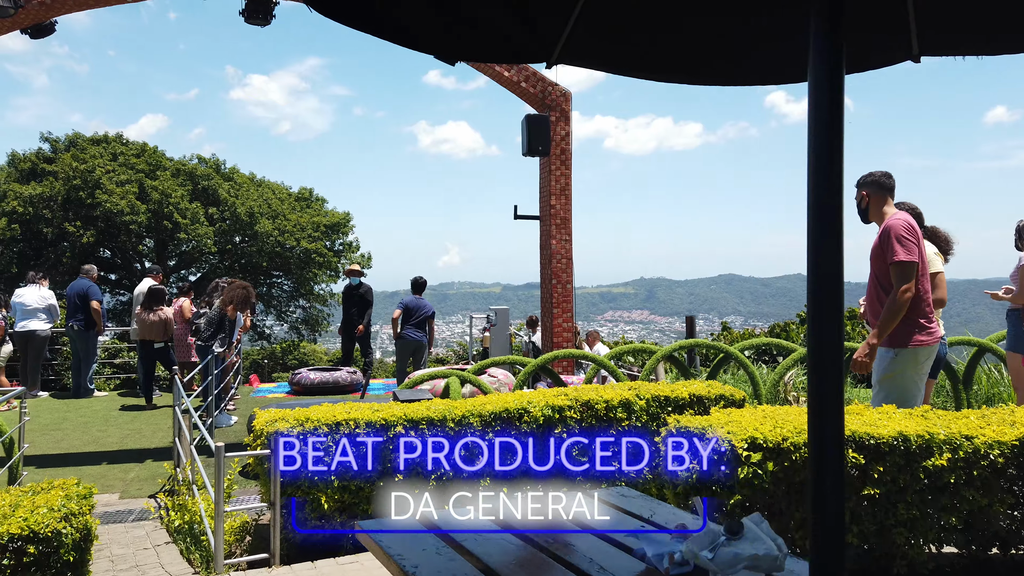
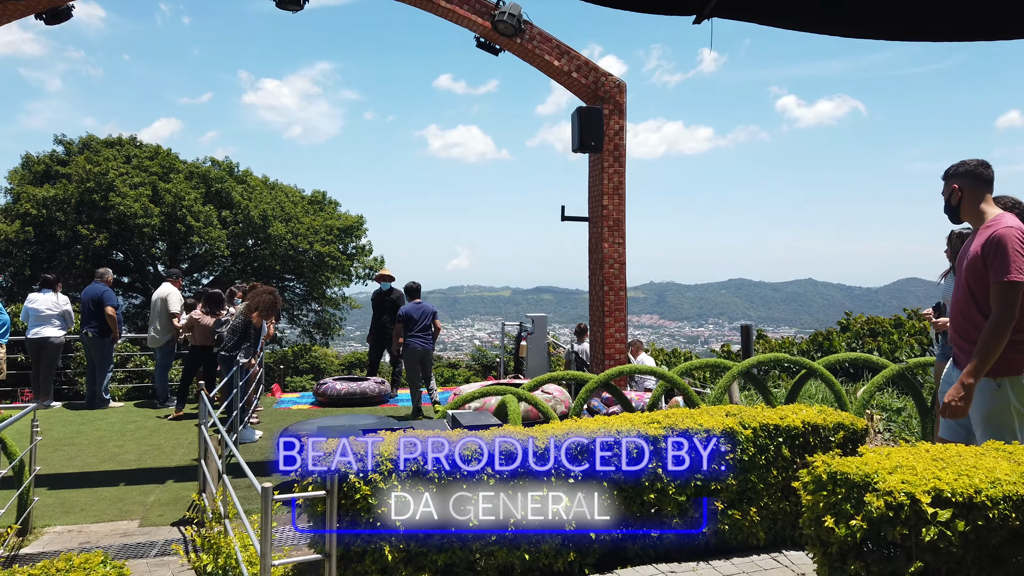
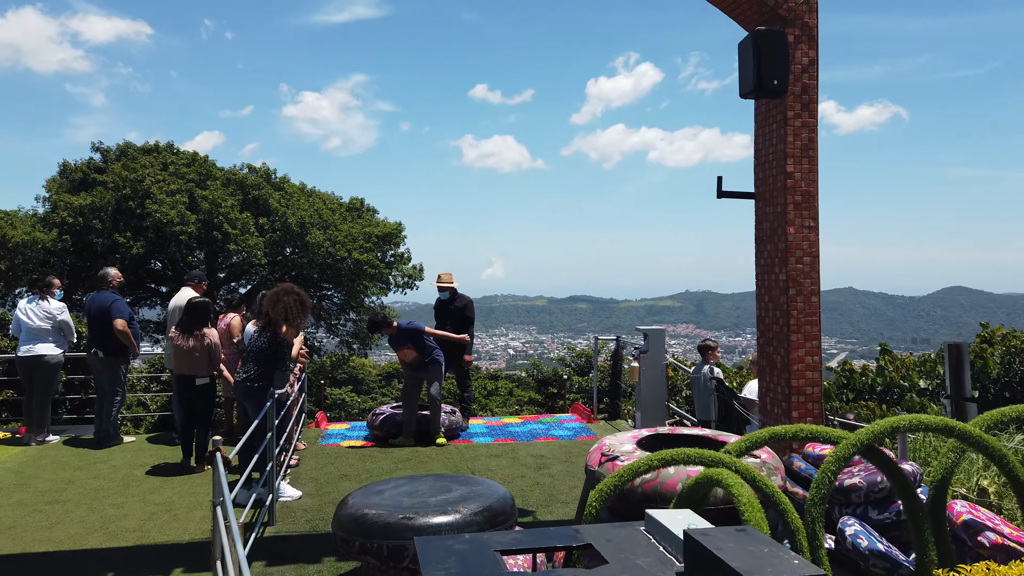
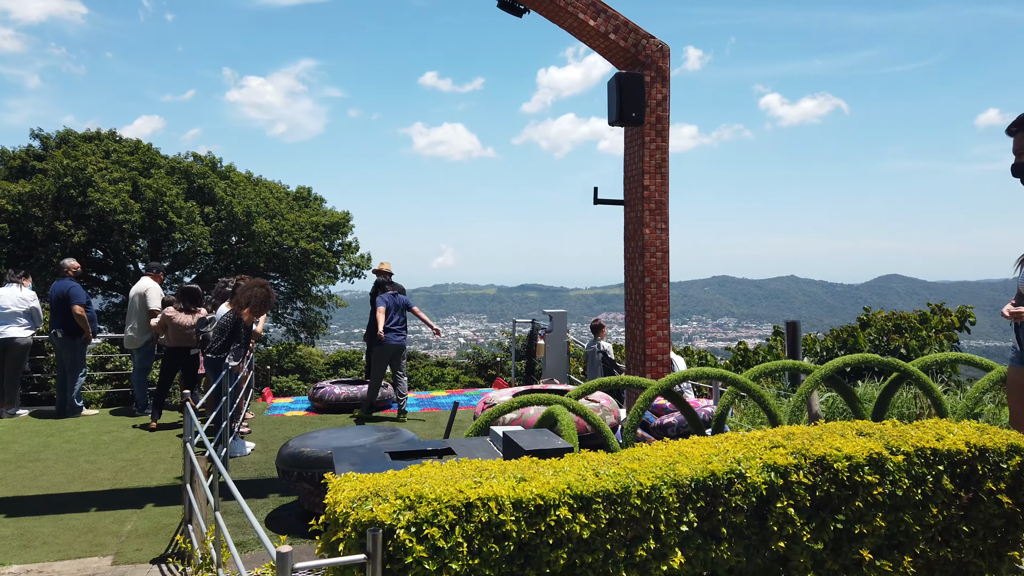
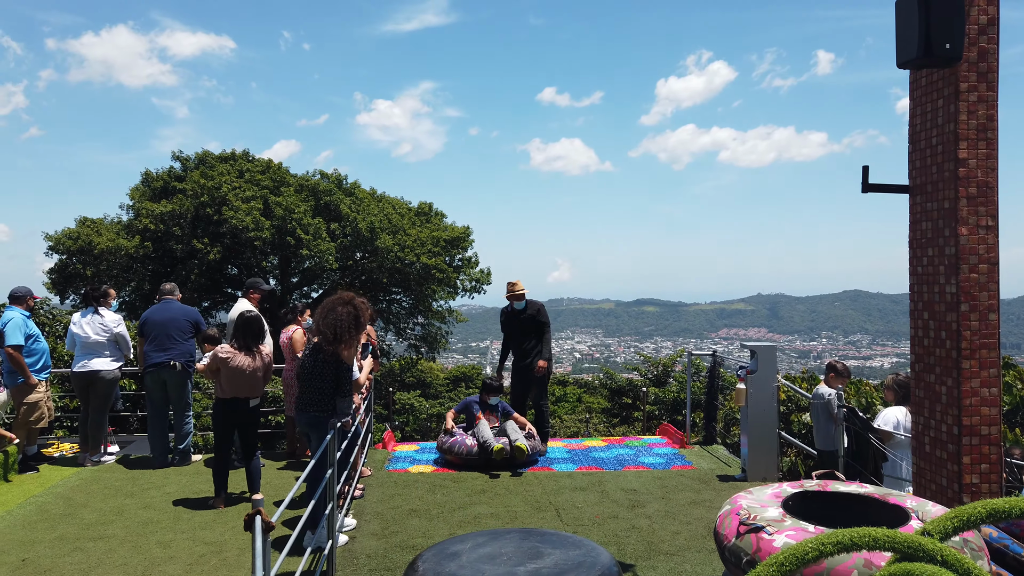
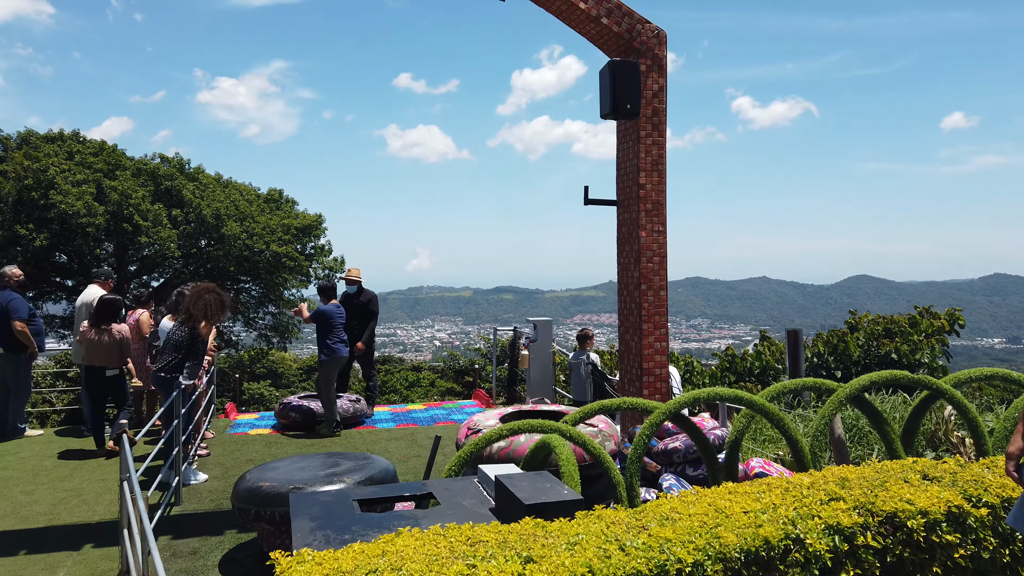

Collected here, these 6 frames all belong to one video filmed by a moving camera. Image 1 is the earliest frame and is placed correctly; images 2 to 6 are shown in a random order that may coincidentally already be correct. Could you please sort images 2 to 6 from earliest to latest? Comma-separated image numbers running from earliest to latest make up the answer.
2, 4, 6, 3, 5
